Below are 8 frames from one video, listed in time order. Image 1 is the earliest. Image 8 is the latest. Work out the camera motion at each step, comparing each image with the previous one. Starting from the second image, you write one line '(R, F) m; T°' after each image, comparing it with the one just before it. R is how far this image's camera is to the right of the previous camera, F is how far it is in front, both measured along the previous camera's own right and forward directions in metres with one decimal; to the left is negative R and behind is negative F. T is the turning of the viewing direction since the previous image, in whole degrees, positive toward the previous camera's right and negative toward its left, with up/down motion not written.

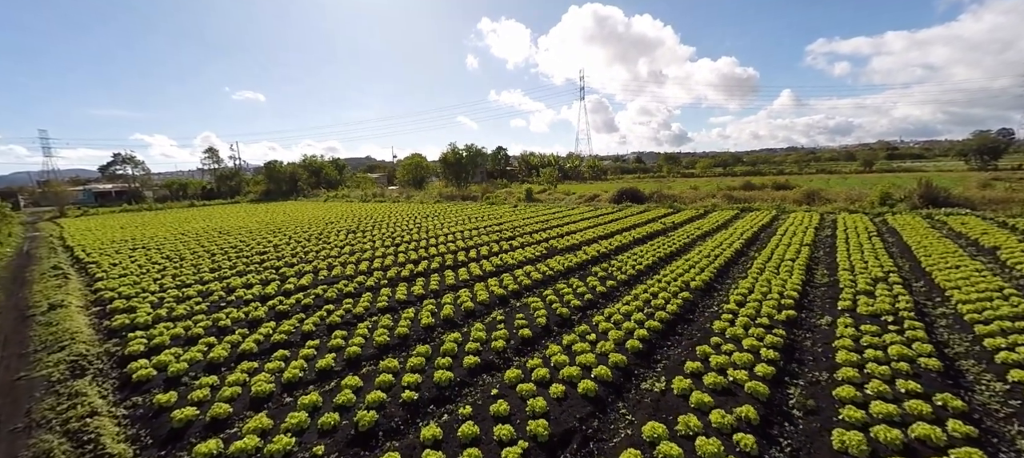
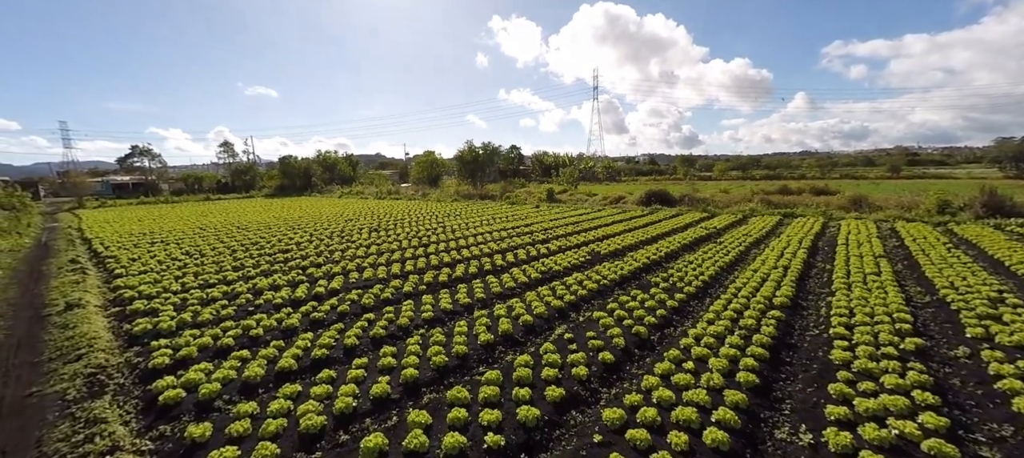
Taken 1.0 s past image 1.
(-2.3, +1.9) m; -1°
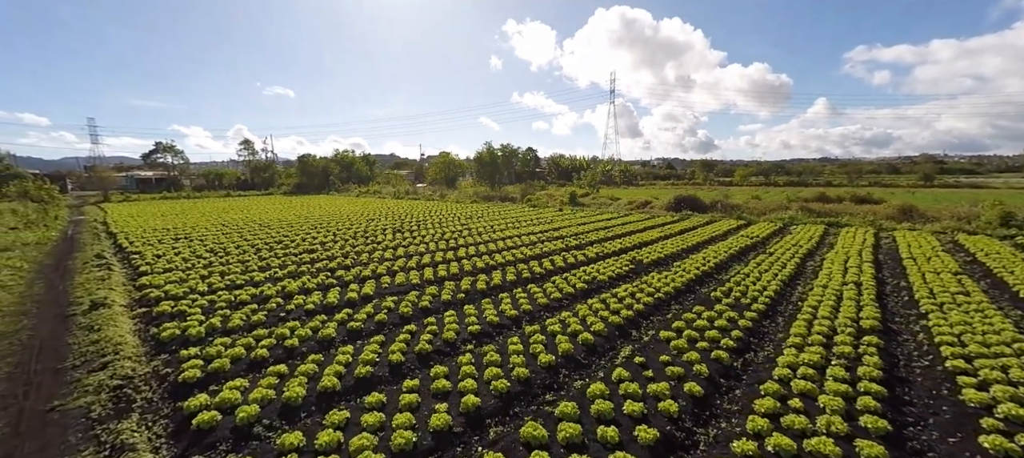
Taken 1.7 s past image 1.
(-1.8, +1.4) m; -2°
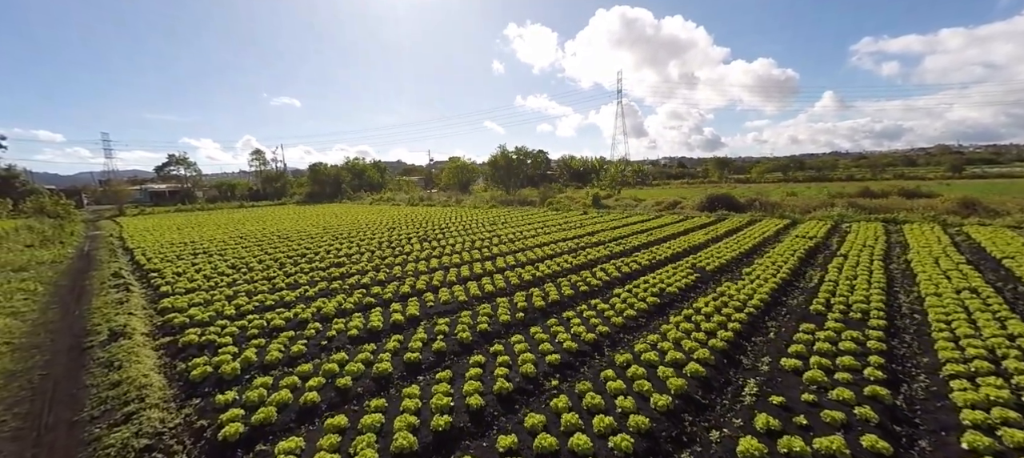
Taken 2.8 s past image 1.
(-2.5, +2.1) m; -1°
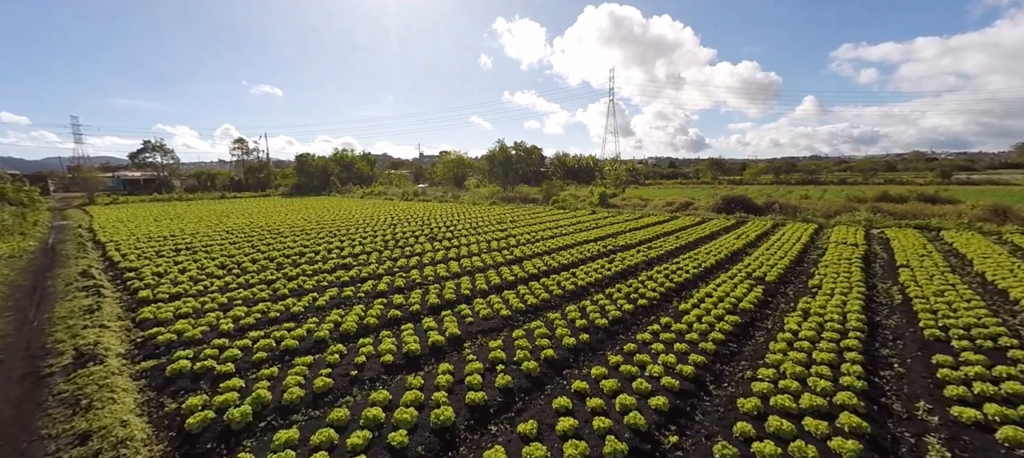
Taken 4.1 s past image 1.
(-2.9, +2.8) m; +2°
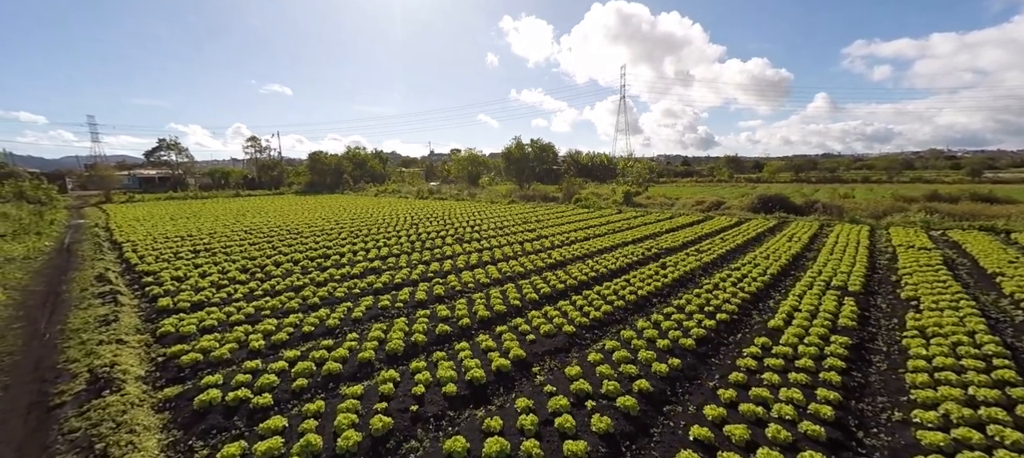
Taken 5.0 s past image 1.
(-2.2, +2.0) m; -1°
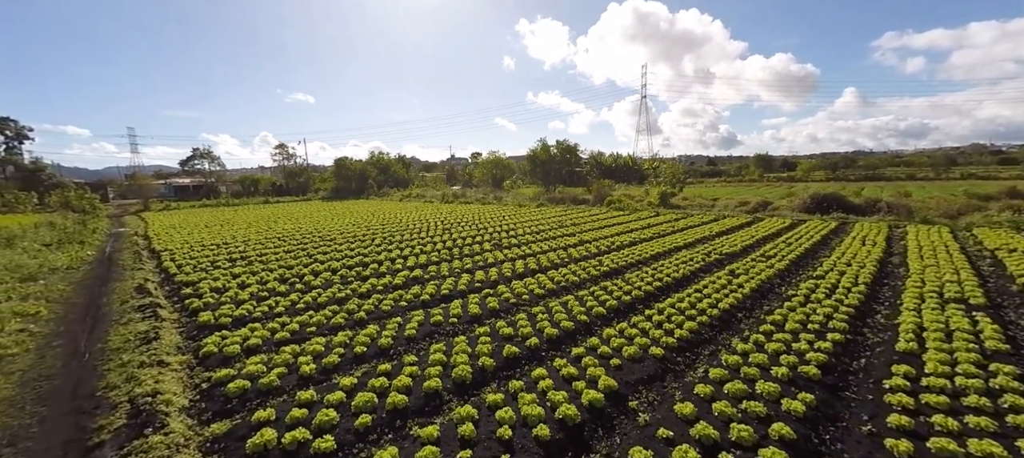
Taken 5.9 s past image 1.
(-1.9, +1.7) m; -3°
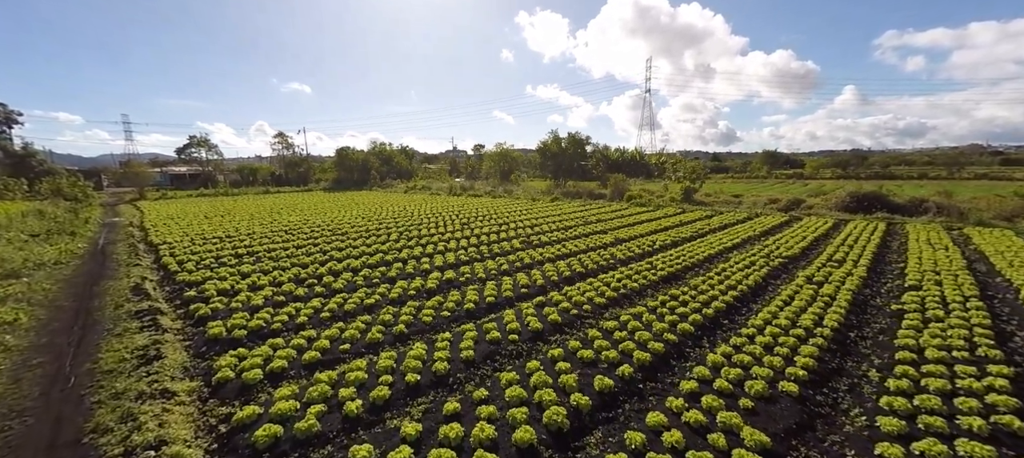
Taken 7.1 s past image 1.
(-2.6, +2.6) m; 0°
